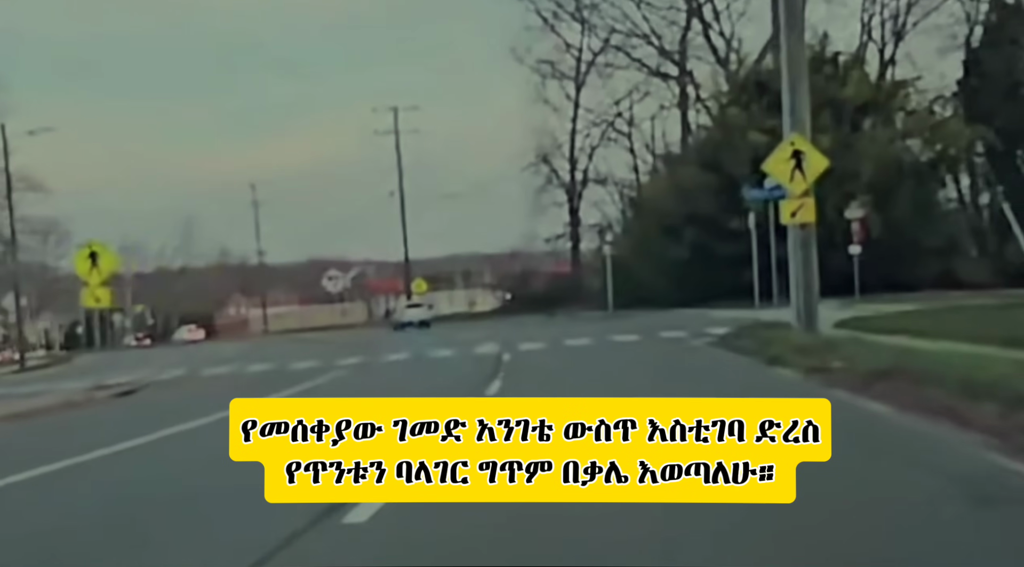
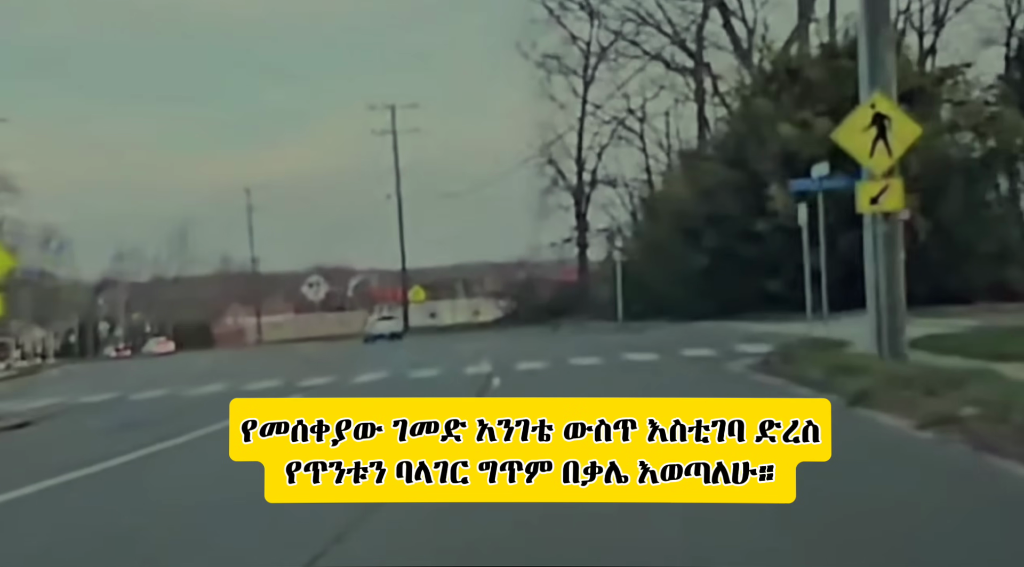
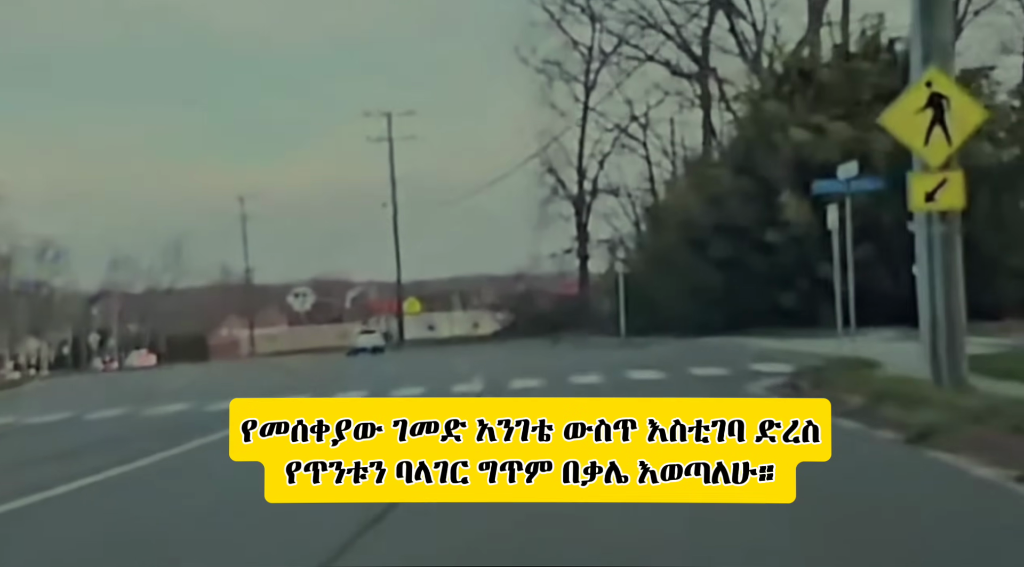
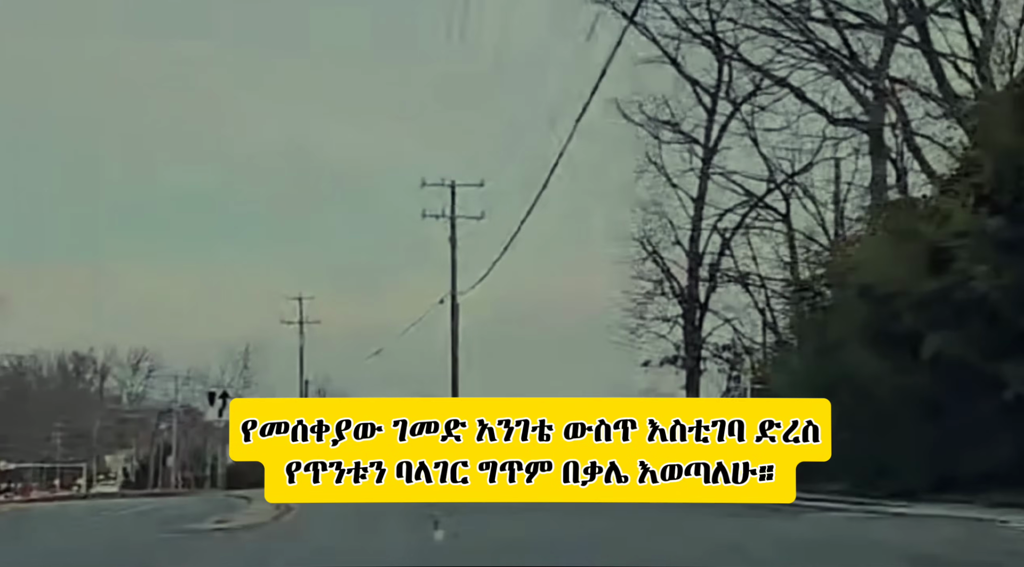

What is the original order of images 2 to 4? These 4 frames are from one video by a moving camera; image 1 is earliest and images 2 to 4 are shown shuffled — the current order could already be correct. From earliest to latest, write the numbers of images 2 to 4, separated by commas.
2, 3, 4
